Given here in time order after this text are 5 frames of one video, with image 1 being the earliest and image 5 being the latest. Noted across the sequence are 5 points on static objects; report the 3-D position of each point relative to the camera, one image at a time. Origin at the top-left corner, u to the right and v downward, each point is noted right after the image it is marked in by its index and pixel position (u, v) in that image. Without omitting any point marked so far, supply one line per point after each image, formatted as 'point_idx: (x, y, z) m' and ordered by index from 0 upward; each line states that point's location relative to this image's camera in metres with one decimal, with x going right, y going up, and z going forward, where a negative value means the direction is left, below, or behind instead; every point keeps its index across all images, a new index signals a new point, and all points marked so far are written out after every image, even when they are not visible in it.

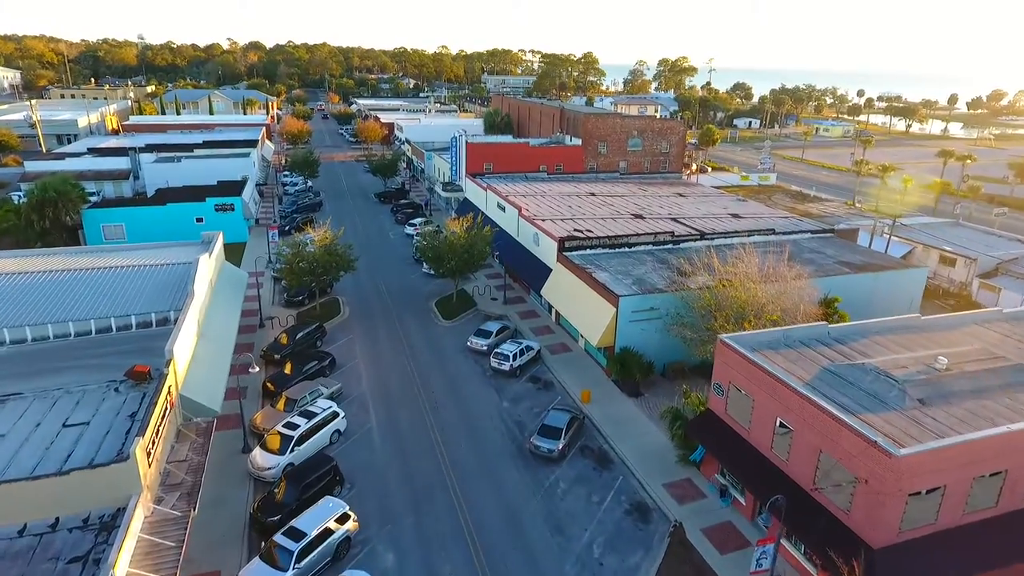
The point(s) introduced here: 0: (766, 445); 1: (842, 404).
0: (+7.3, -4.5, +20.0) m
1: (+8.6, -3.0, +18.3) m
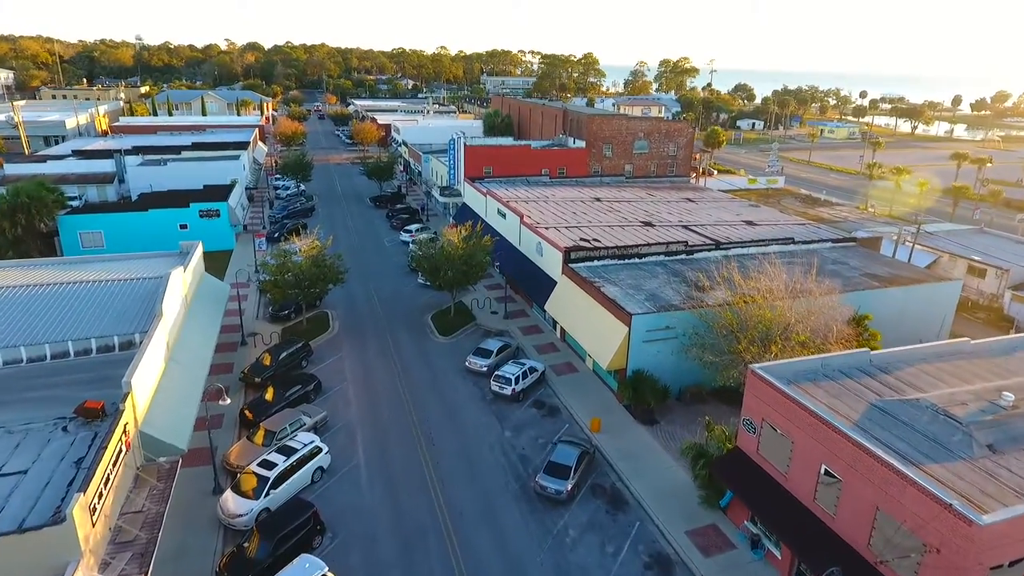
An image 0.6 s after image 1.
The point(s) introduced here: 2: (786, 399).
0: (+7.4, -5.1, +17.5) m
1: (+8.7, -3.7, +15.8) m
2: (+7.1, -2.9, +18.1) m
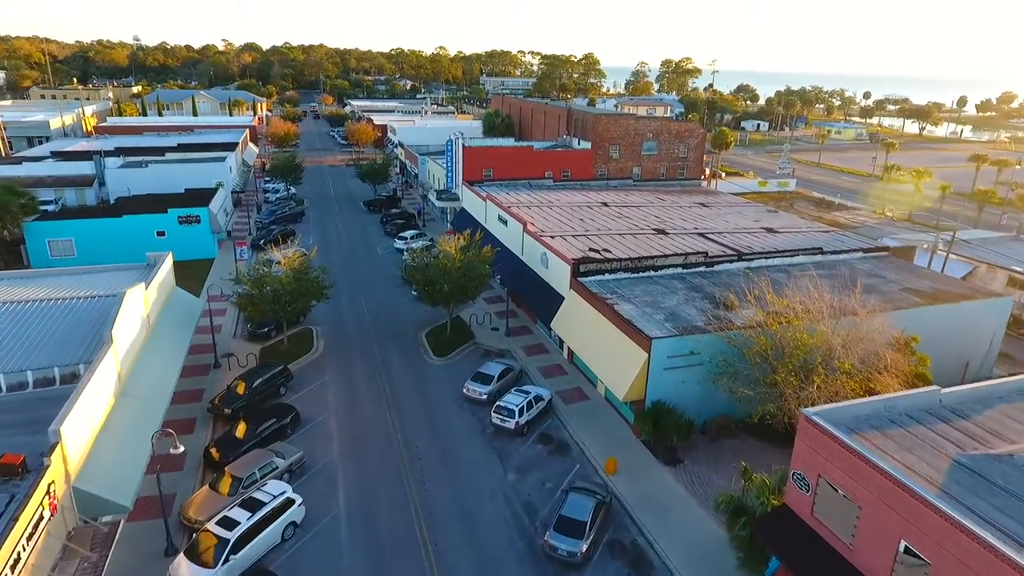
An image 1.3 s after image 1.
0: (+7.5, -5.8, +14.3) m
1: (+8.9, -4.3, +12.6) m
2: (+7.2, -3.5, +15.0) m
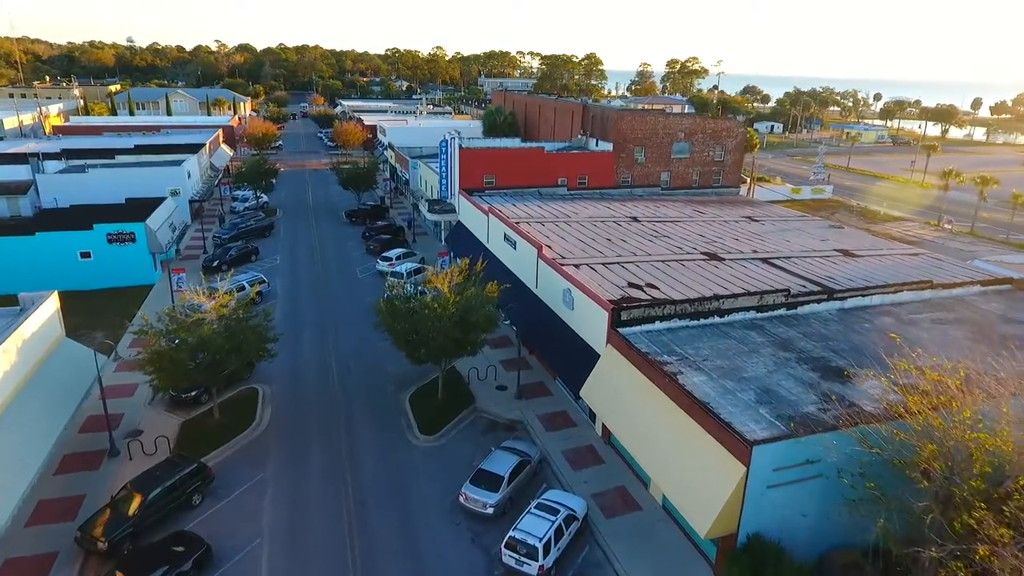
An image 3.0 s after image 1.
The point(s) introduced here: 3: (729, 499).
0: (+8.0, -7.4, +6.0) m
1: (+9.4, -5.9, +4.4) m
2: (+7.7, -5.1, +6.7) m
3: (+4.7, -4.5, +15.1) m
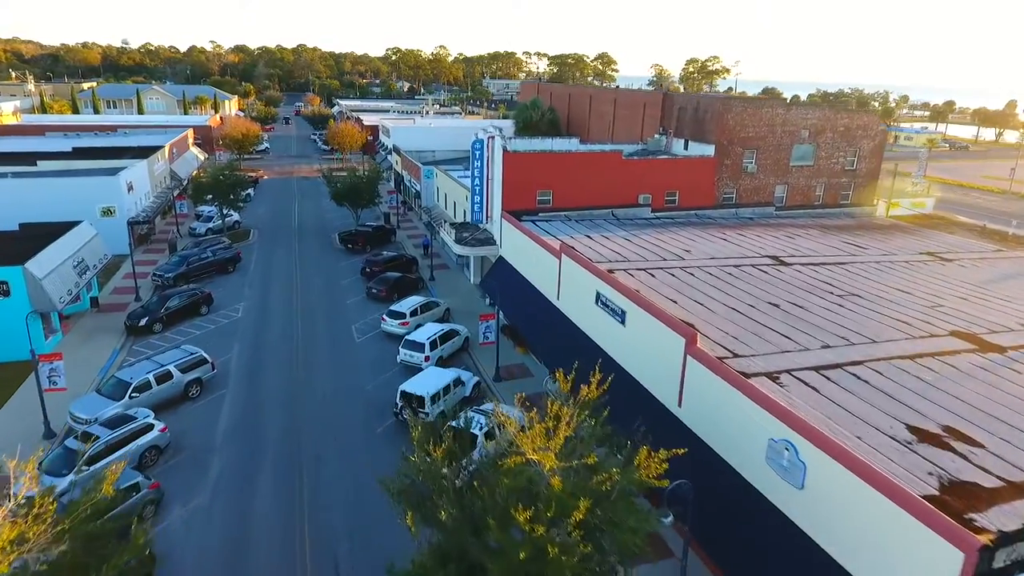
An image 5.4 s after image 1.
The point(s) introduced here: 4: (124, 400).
0: (+10.7, -9.8, -6.6) m
1: (+12.1, -8.4, -8.3) m
2: (+10.4, -7.6, -6.0) m
3: (+7.4, -7.0, +2.4) m
4: (-10.6, -2.2, +19.0) m
